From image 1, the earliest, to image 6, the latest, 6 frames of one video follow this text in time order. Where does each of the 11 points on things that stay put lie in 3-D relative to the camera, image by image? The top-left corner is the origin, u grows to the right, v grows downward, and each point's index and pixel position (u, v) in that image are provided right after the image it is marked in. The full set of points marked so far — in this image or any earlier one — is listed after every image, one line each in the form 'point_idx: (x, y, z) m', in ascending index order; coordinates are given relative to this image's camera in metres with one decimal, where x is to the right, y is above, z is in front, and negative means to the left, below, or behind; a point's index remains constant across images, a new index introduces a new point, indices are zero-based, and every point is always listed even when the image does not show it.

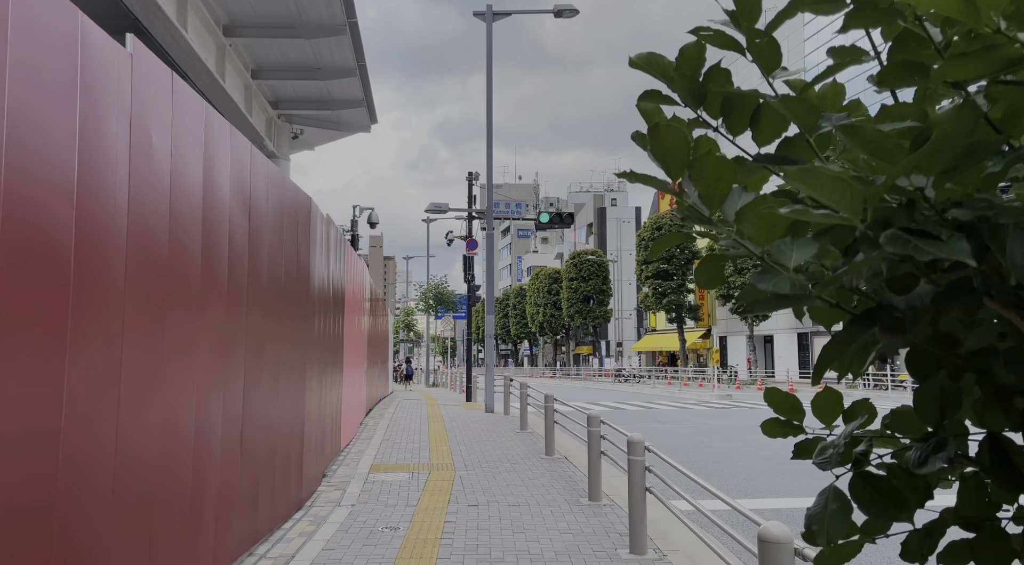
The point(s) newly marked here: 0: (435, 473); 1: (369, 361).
0: (-0.9, -2.3, +8.5) m
1: (-3.3, -1.7, +16.5) m
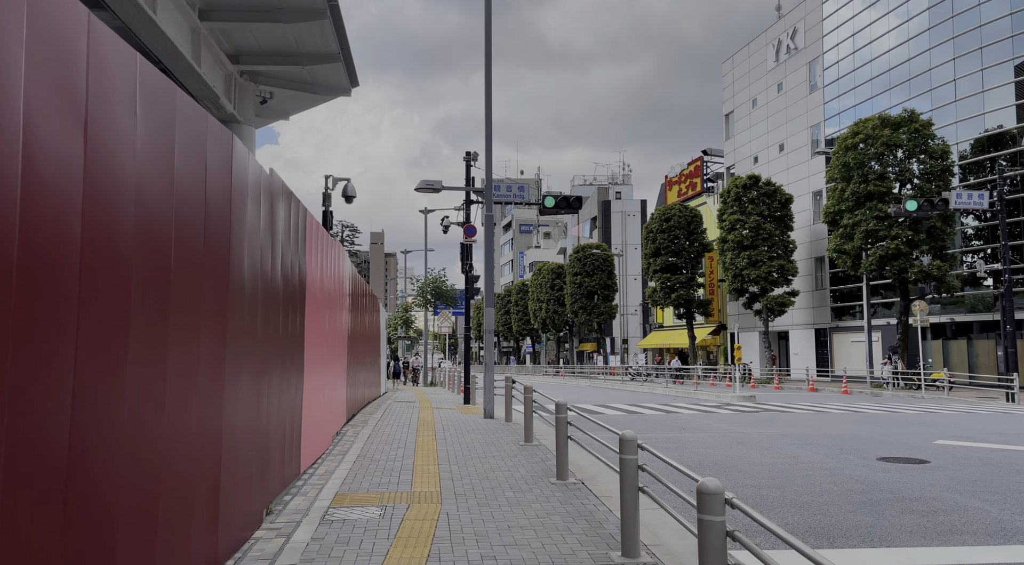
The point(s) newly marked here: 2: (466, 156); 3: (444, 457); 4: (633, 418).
0: (-0.9, -2.1, +6.6) m
1: (-3.2, -1.5, +14.5) m
2: (-1.2, +3.4, +19.3) m
3: (-0.9, -2.3, +9.4) m
4: (+2.6, -2.8, +14.9) m
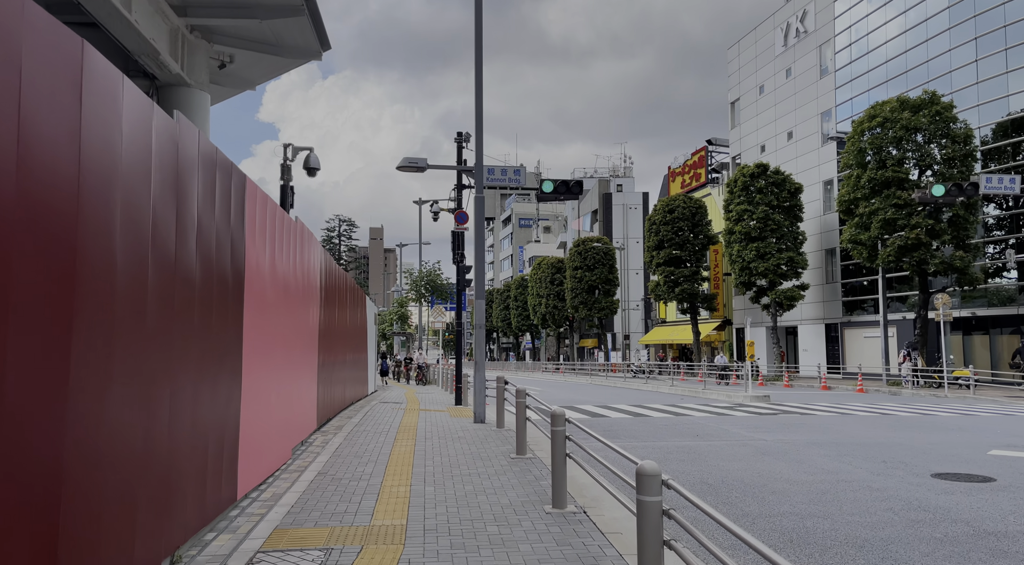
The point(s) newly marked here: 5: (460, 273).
0: (-1.0, -1.9, +5.1) m
1: (-3.3, -1.3, +13.1) m
2: (-1.4, +3.6, +17.8) m
3: (-1.0, -2.1, +7.9) m
4: (+2.4, -2.6, +13.5) m
5: (-1.4, +0.2, +19.5) m
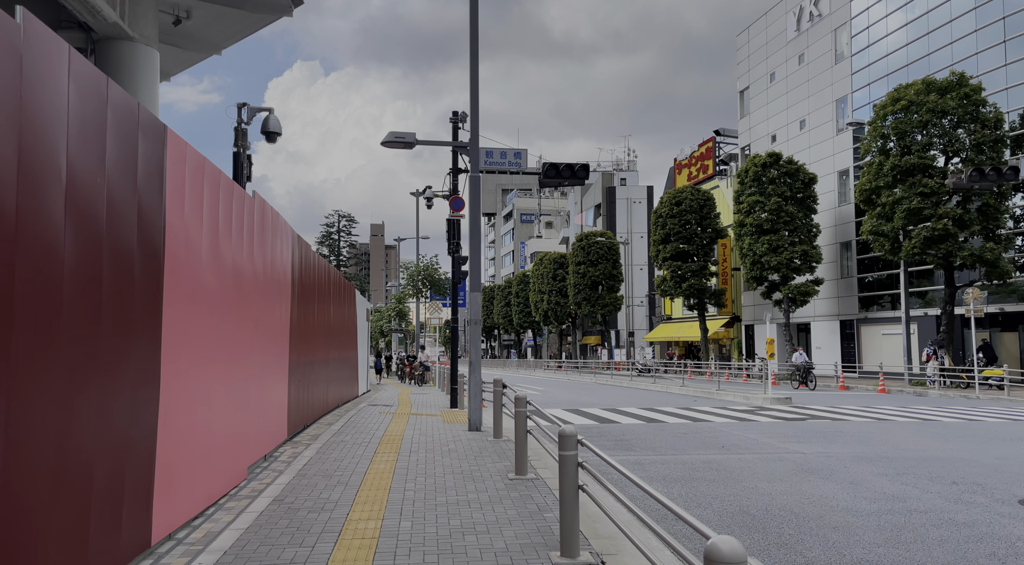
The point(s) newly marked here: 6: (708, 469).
0: (-1.1, -1.8, +3.7) m
1: (-3.4, -1.2, +11.7) m
2: (-1.4, +3.8, +16.4) m
3: (-1.0, -2.0, +6.5) m
4: (+2.4, -2.5, +12.0) m
5: (-1.4, +0.4, +18.1) m
6: (+2.3, -2.2, +8.5) m
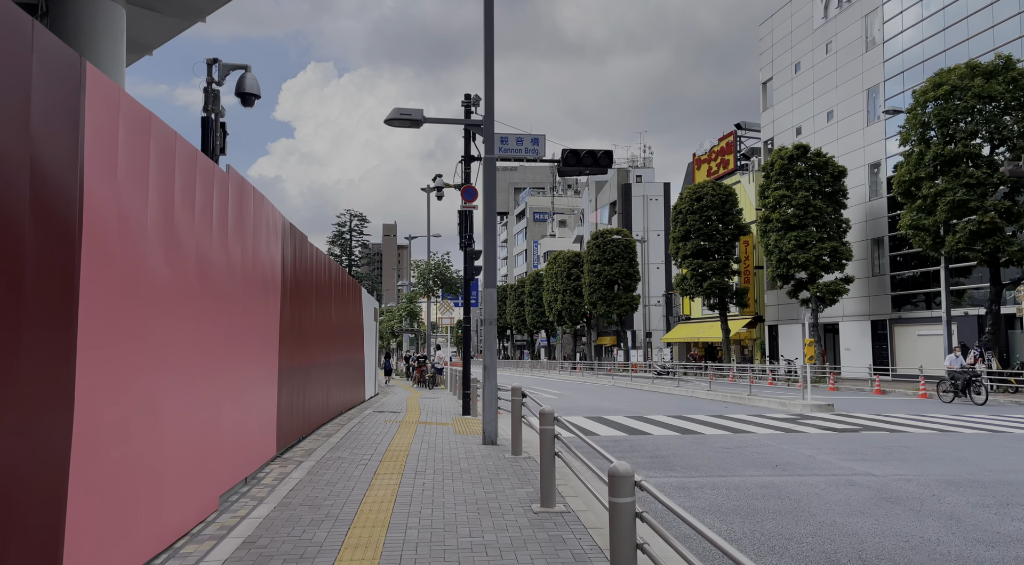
0: (-0.9, -1.7, +2.4) m
1: (-3.1, -1.1, +10.4) m
2: (-1.0, +3.9, +15.1) m
3: (-0.8, -1.9, +5.2) m
4: (+2.7, -2.4, +10.7) m
5: (-1.0, +0.5, +16.8) m
6: (+2.6, -2.1, +7.2) m
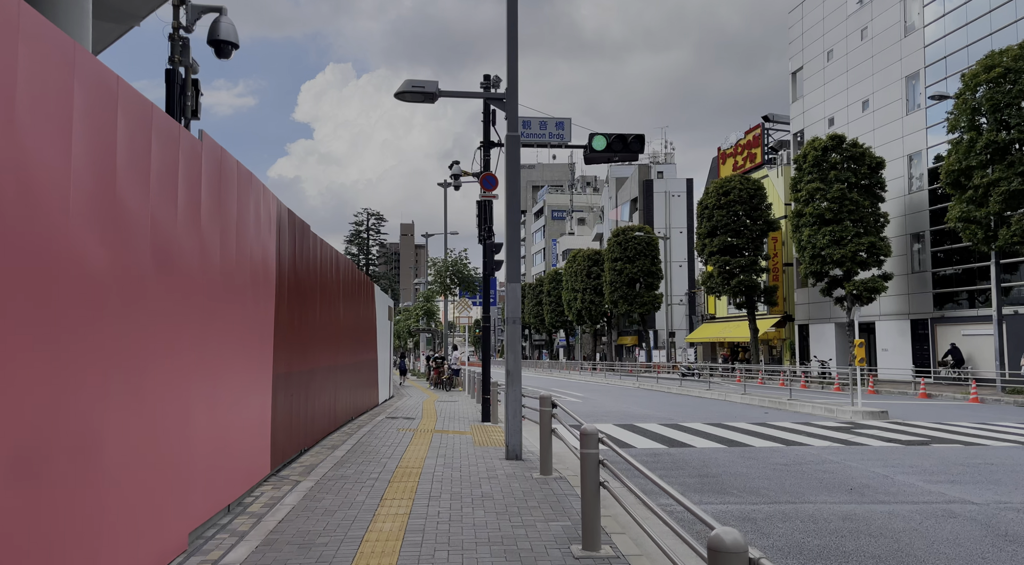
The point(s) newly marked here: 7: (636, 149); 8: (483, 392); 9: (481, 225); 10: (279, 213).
0: (-0.8, -1.6, +1.2) m
1: (-2.7, -1.0, +9.3) m
2: (-0.5, +3.9, +13.9) m
3: (-0.6, -1.8, +4.1) m
4: (+3.1, -2.3, +9.4) m
5: (-0.5, +0.6, +15.7) m
6: (+2.8, -2.0, +5.9) m
7: (+2.3, +2.5, +13.4) m
8: (-0.6, -2.2, +14.6) m
9: (-0.6, +1.2, +14.7) m
10: (-2.6, +0.8, +8.0) m
